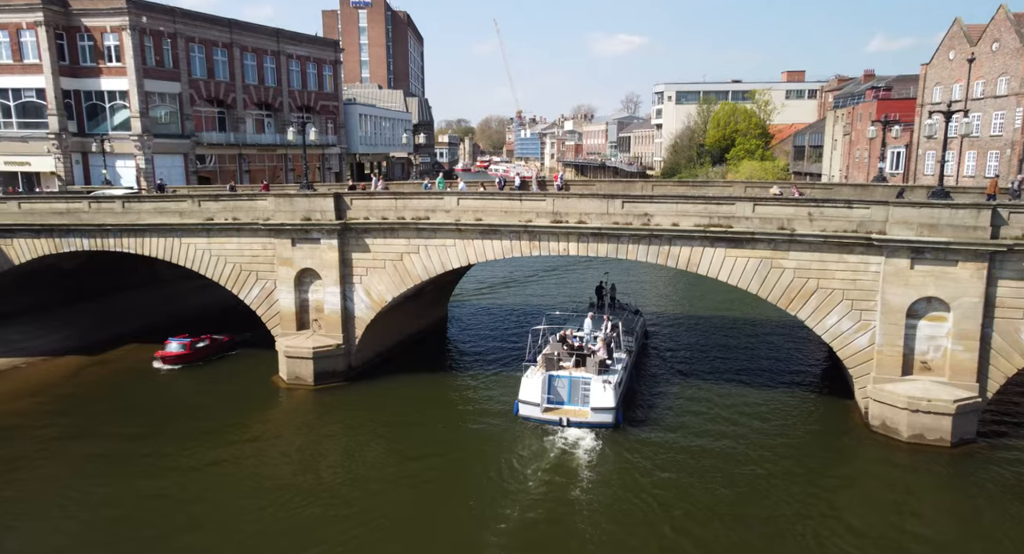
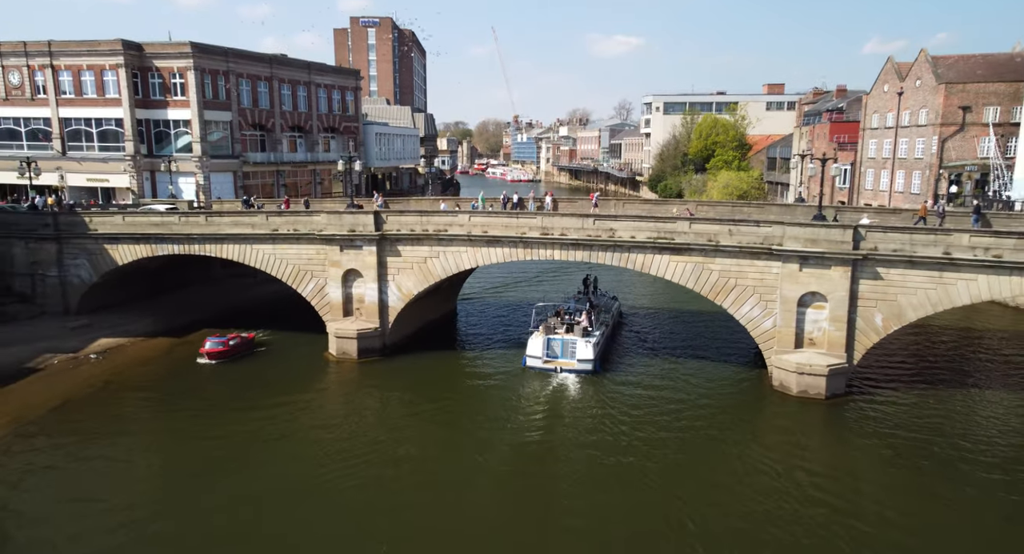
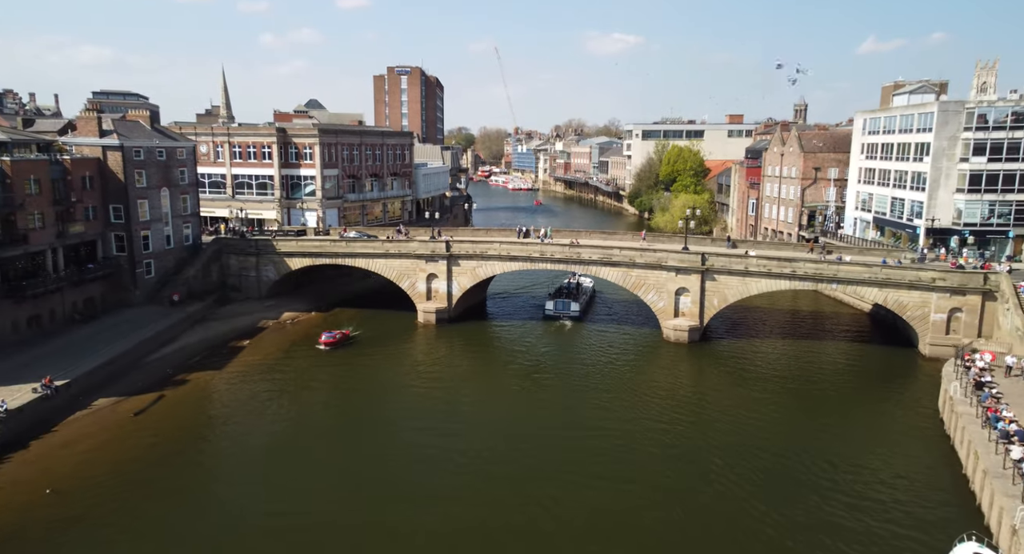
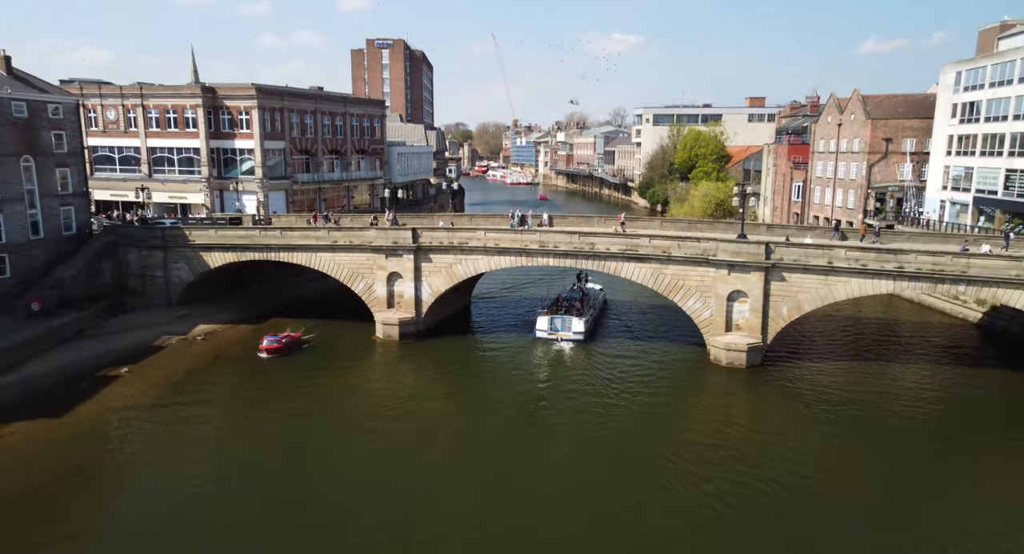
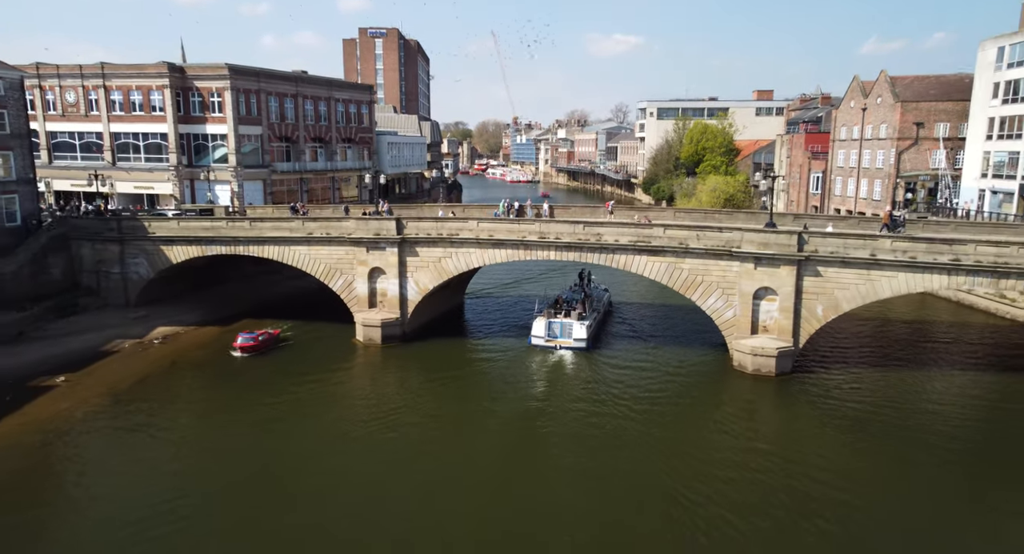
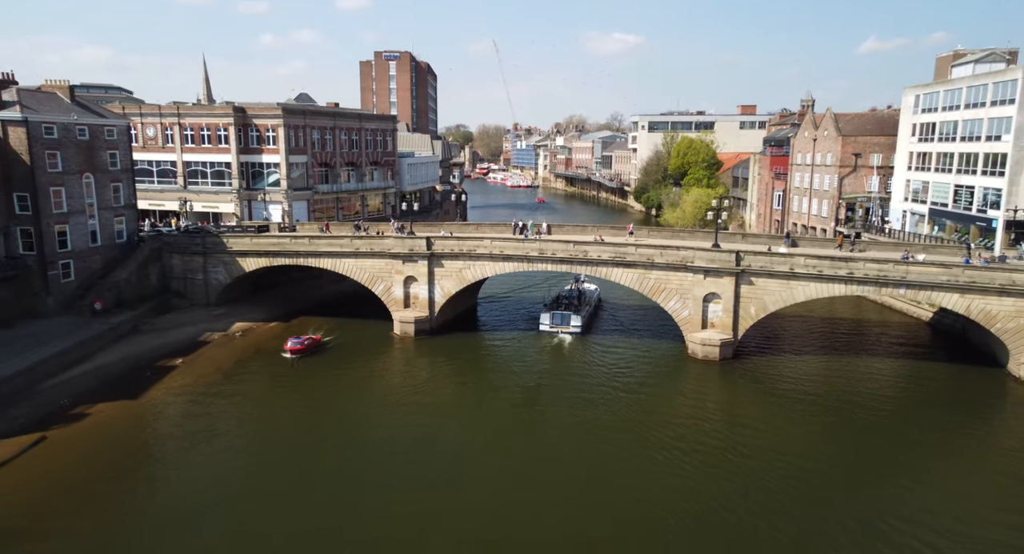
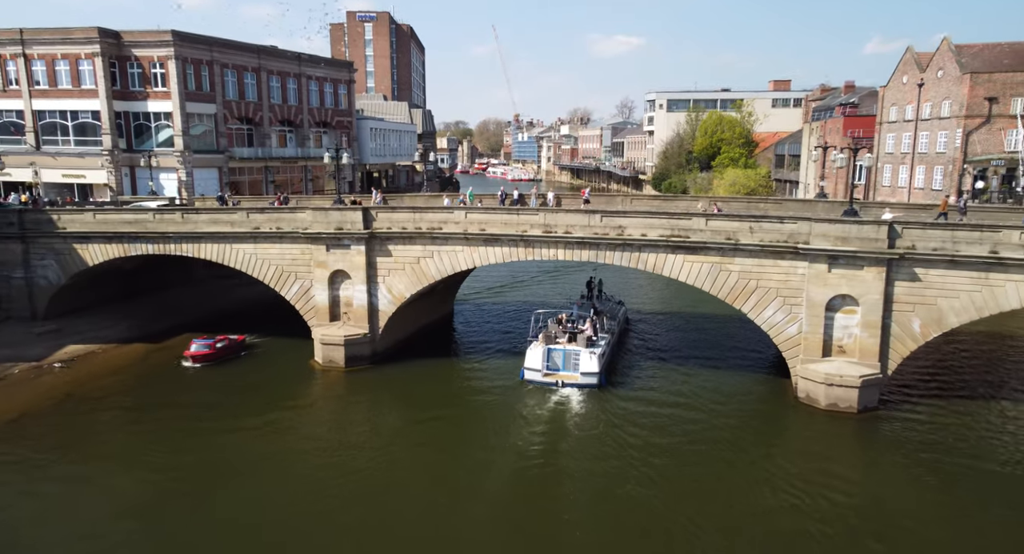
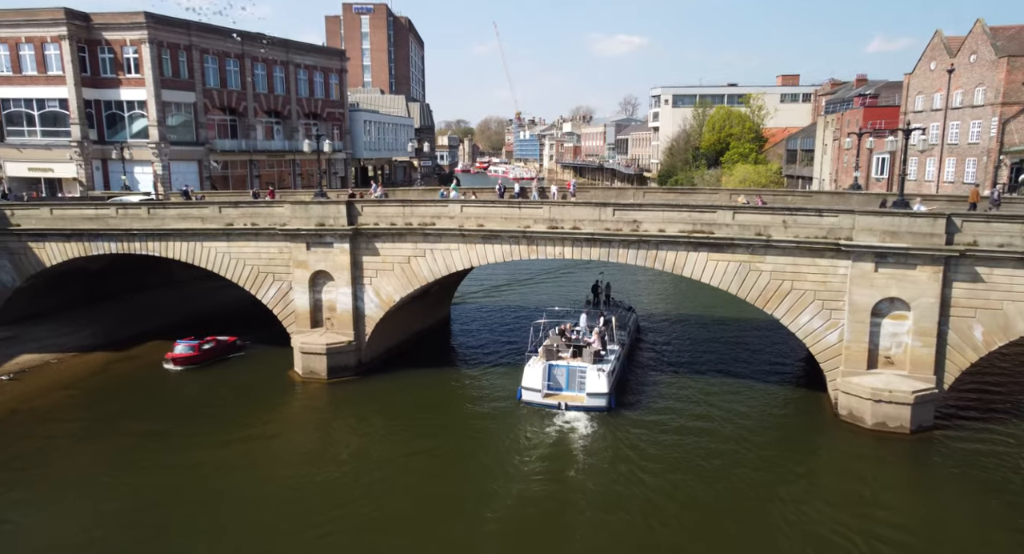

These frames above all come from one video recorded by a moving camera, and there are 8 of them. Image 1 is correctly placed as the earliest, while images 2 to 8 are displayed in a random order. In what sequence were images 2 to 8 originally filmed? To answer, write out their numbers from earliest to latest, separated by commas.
8, 7, 2, 5, 4, 6, 3
